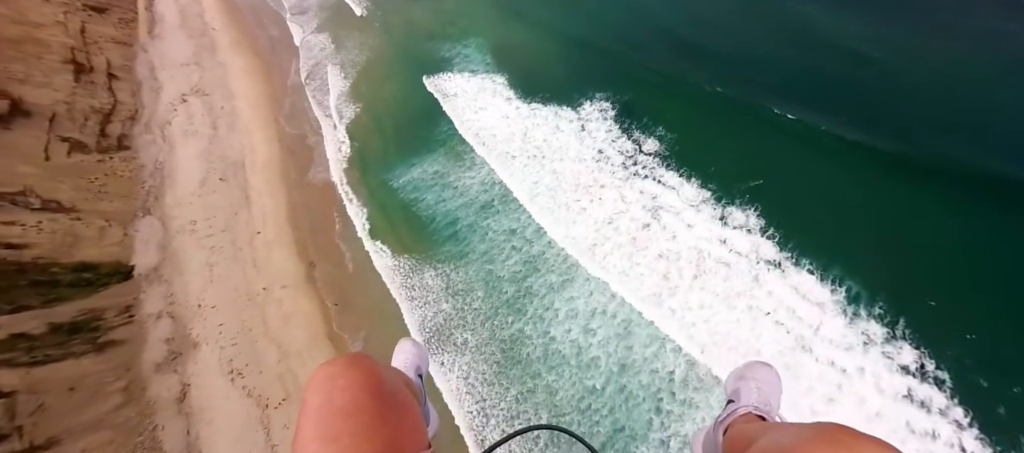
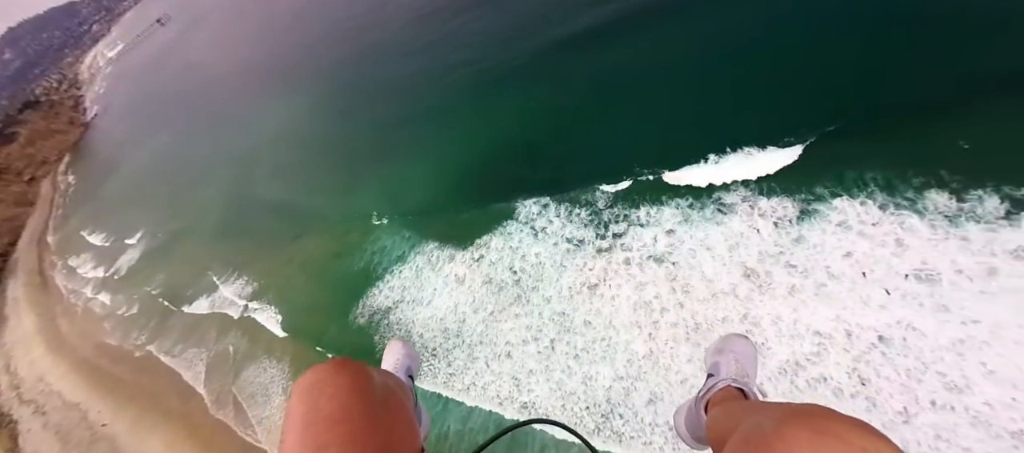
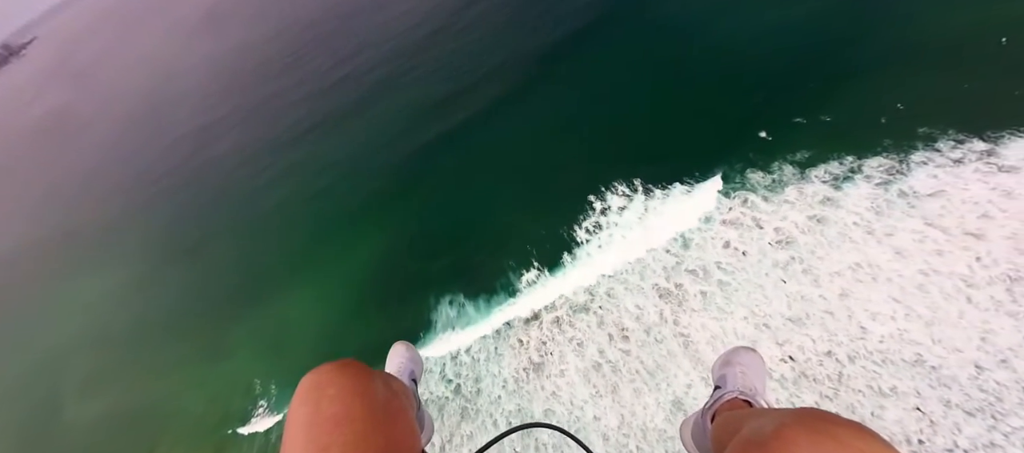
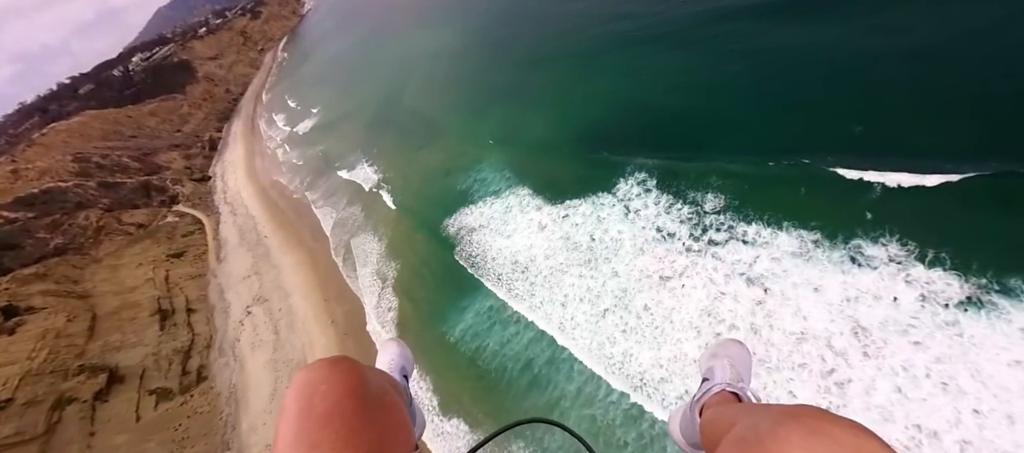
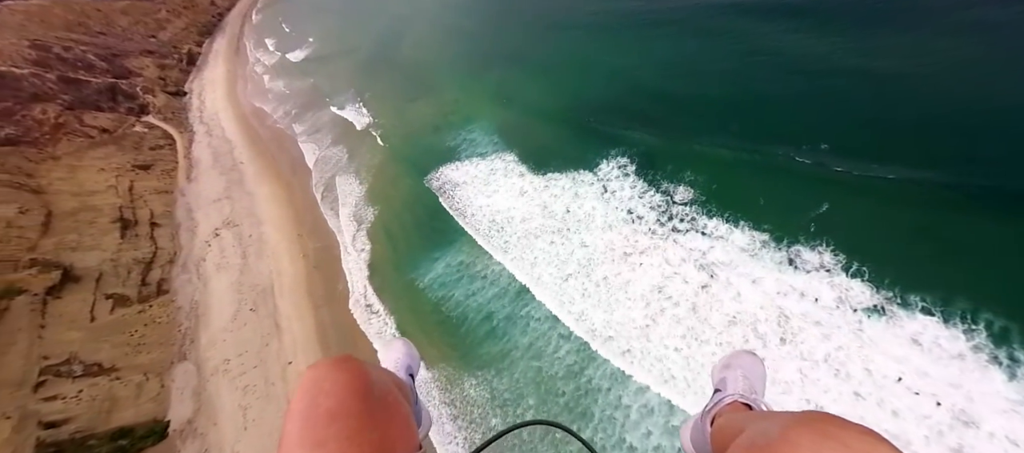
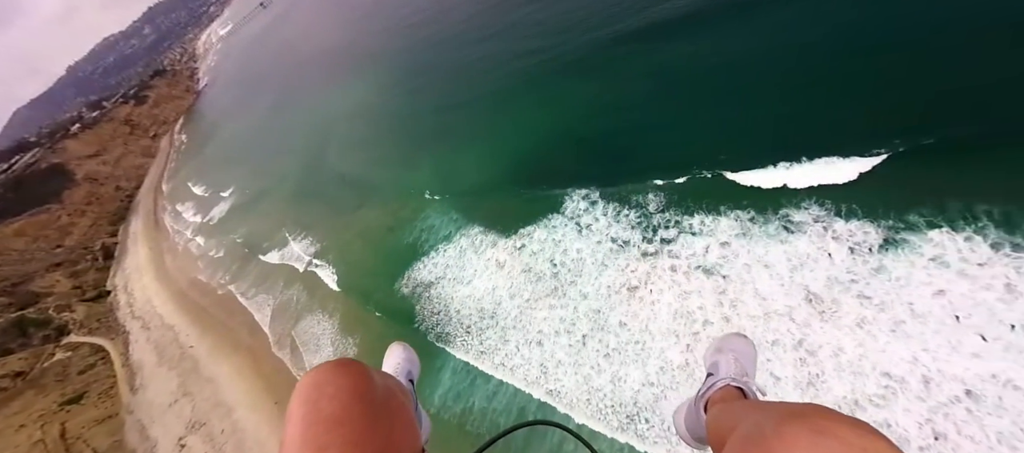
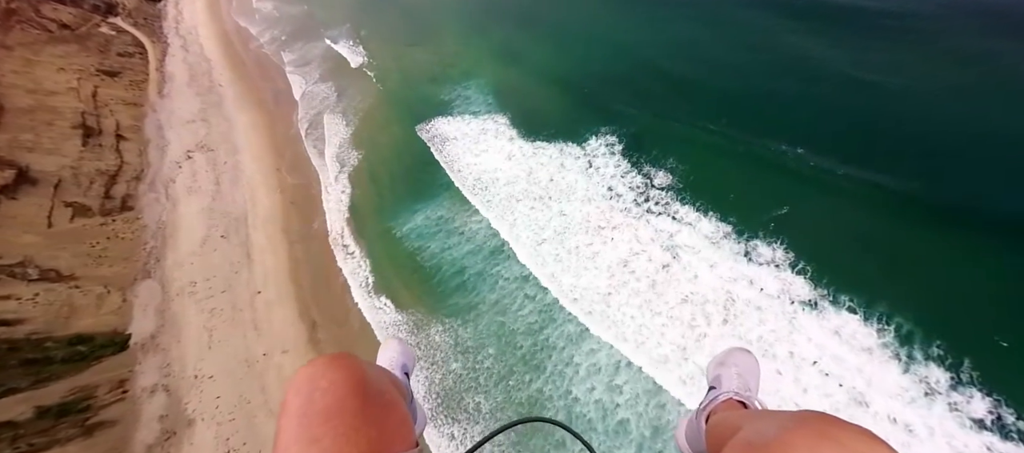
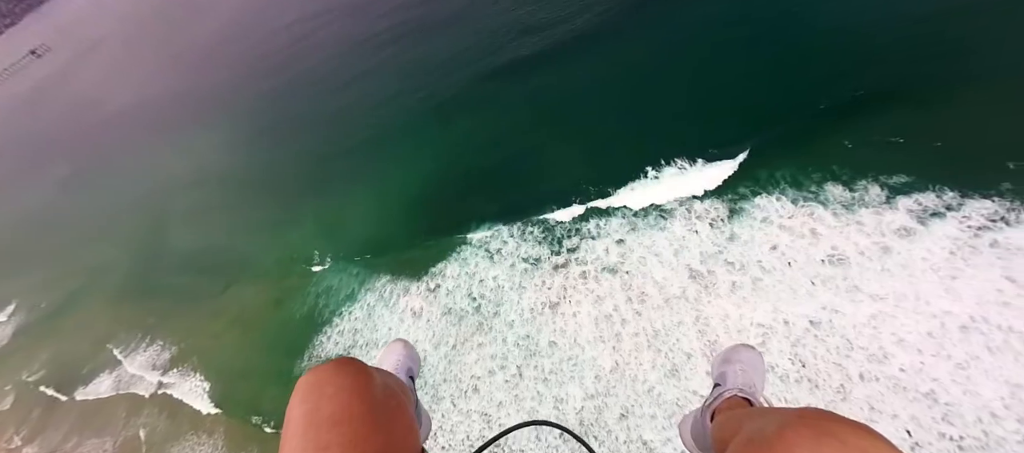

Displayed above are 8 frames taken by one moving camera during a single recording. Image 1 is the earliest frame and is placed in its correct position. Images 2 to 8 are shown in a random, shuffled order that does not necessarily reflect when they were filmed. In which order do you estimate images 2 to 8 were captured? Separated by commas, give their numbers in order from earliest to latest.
7, 5, 4, 6, 2, 8, 3
